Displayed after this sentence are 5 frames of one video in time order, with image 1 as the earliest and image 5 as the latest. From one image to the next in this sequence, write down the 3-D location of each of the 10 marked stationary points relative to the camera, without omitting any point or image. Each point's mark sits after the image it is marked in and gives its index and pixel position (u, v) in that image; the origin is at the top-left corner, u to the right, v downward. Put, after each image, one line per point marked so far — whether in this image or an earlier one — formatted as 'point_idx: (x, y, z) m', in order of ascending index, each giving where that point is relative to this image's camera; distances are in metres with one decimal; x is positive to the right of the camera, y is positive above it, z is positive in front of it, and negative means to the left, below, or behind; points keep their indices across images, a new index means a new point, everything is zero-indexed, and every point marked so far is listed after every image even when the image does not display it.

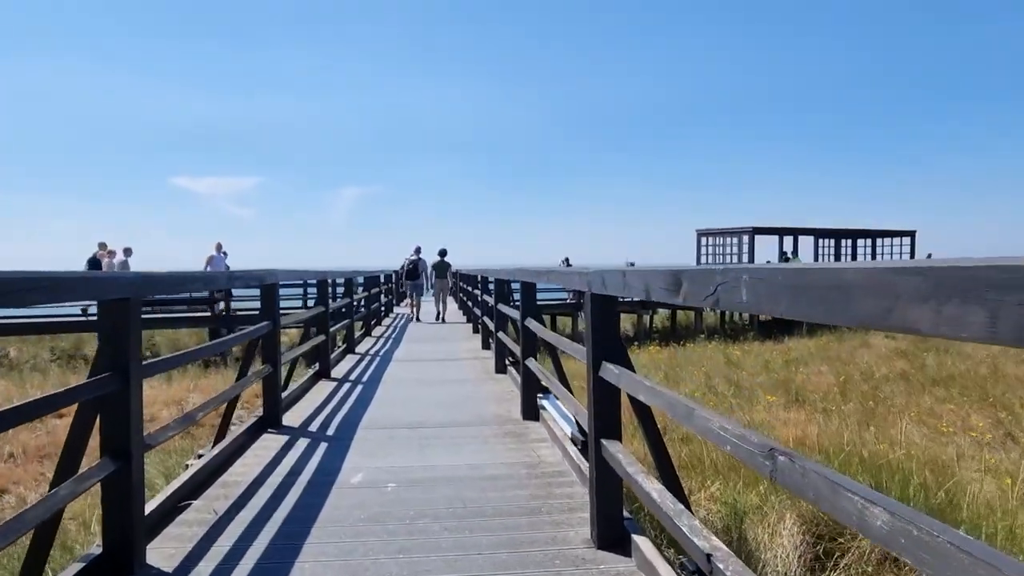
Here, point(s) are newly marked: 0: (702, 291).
0: (+0.4, 0.0, +1.6) m
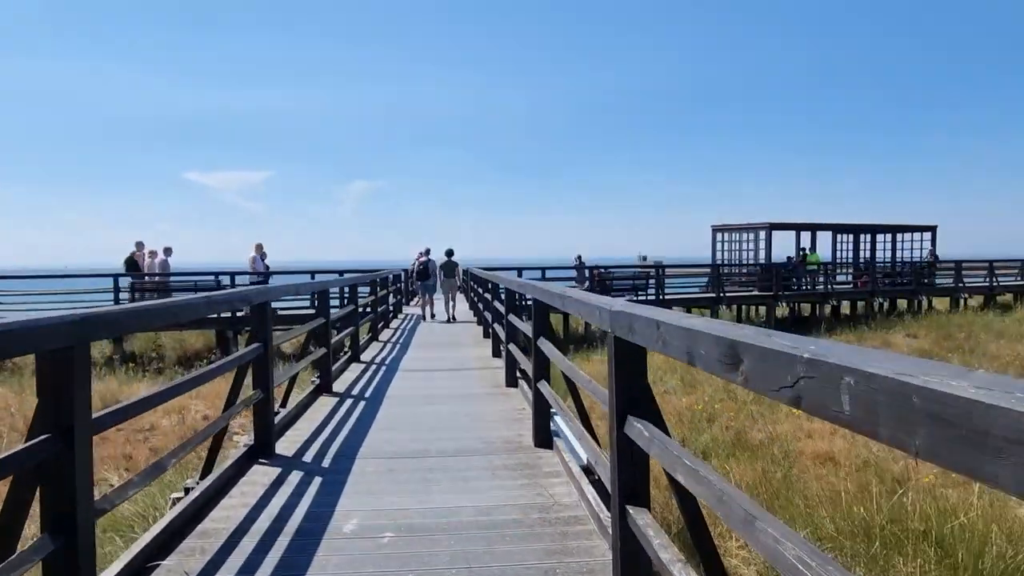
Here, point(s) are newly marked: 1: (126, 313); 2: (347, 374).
0: (+0.4, -0.1, +1.2) m
1: (-1.2, -0.1, +2.6) m
2: (-1.7, -0.9, +8.1) m
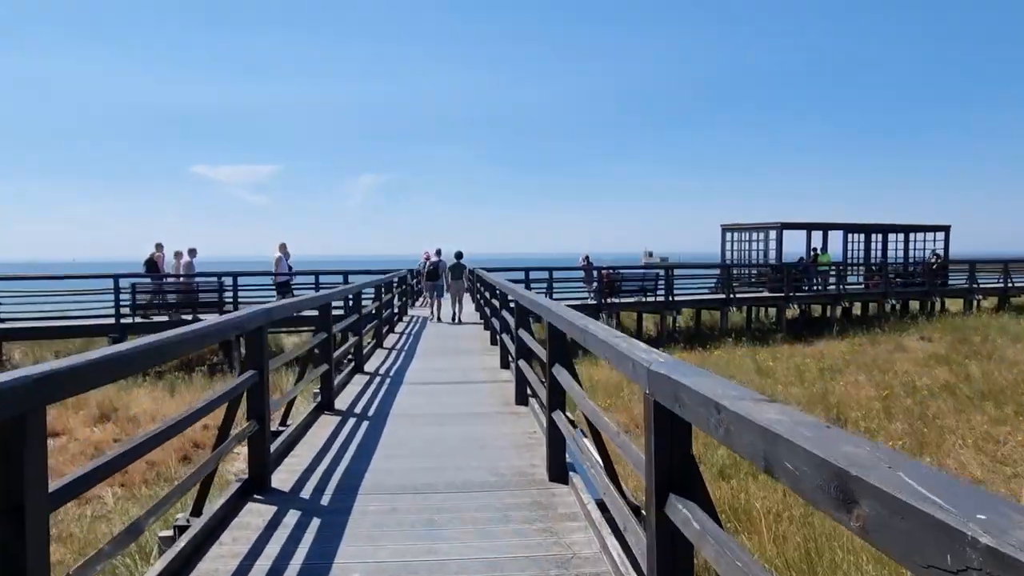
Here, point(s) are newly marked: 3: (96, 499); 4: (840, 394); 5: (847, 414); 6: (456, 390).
0: (+0.4, -0.3, +0.9) m
1: (-1.2, -0.2, +2.3) m
2: (-1.6, -1.0, +7.8) m
3: (-3.8, -1.9, +7.4) m
4: (+5.3, -1.7, +12.9) m
5: (+4.7, -1.8, +11.2) m
6: (-0.5, -1.0, +7.6) m
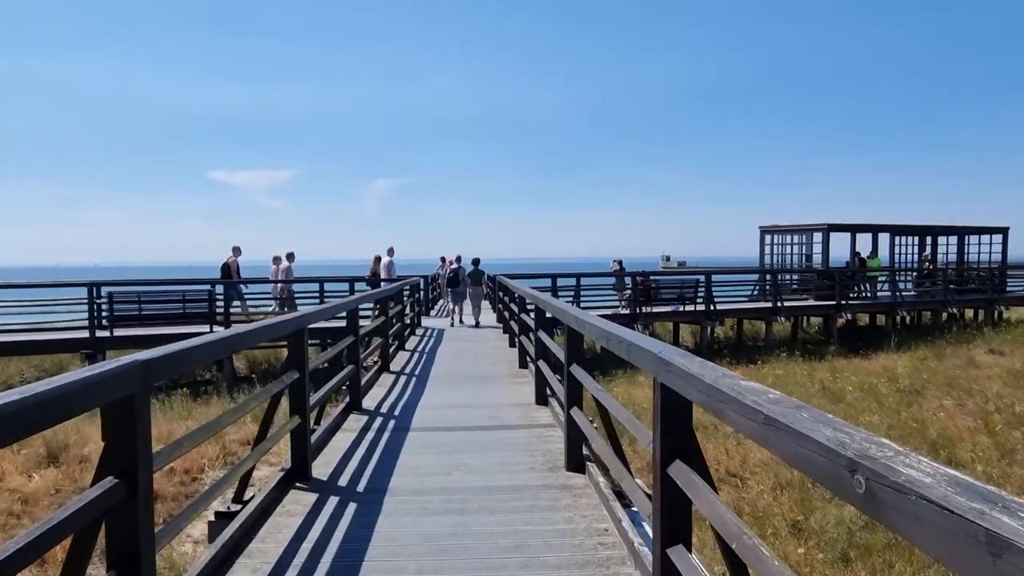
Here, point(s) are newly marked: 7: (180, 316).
0: (+0.6, -0.4, -1.1) m
1: (-1.0, -0.3, +0.3) m
2: (-1.2, -1.1, +5.8) m
3: (-3.5, -2.1, +5.5) m
4: (+5.7, -1.9, +10.8) m
5: (+5.1, -1.9, +9.2) m
6: (-0.2, -1.1, +5.7) m
7: (-5.9, -0.5, +14.1) m
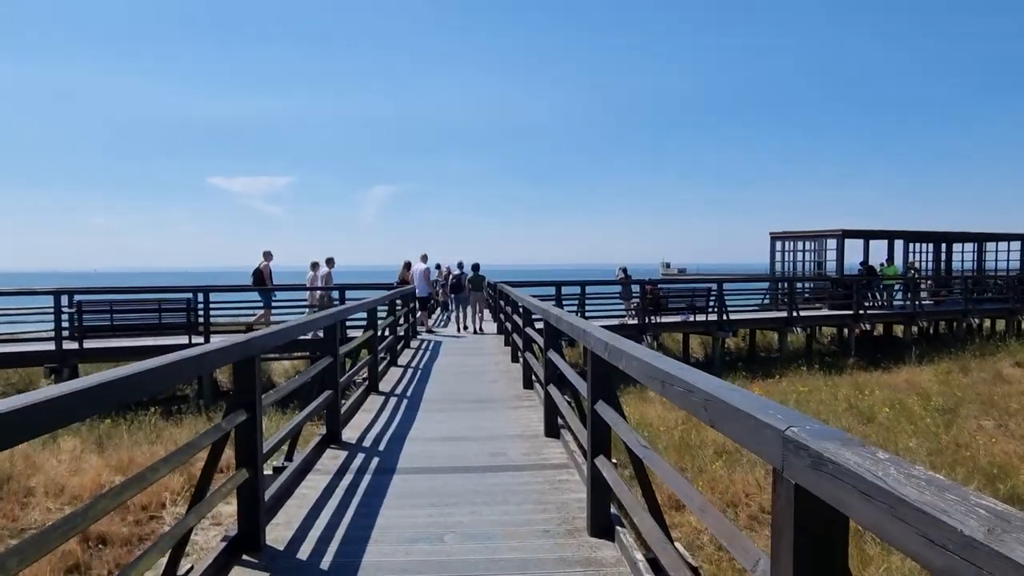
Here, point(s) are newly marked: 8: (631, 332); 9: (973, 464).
0: (+0.7, -0.4, -2.1) m
1: (-0.9, -0.3, -0.7) m
2: (-1.2, -1.2, +4.8) m
3: (-3.5, -2.1, +4.5) m
4: (+5.8, -2.0, +9.8) m
5: (+5.2, -2.0, +8.2) m
6: (-0.2, -1.2, +4.6) m
7: (-5.9, -0.6, +13.1) m
8: (+2.6, -1.0, +17.5) m
9: (+5.2, -2.0, +9.0) m
